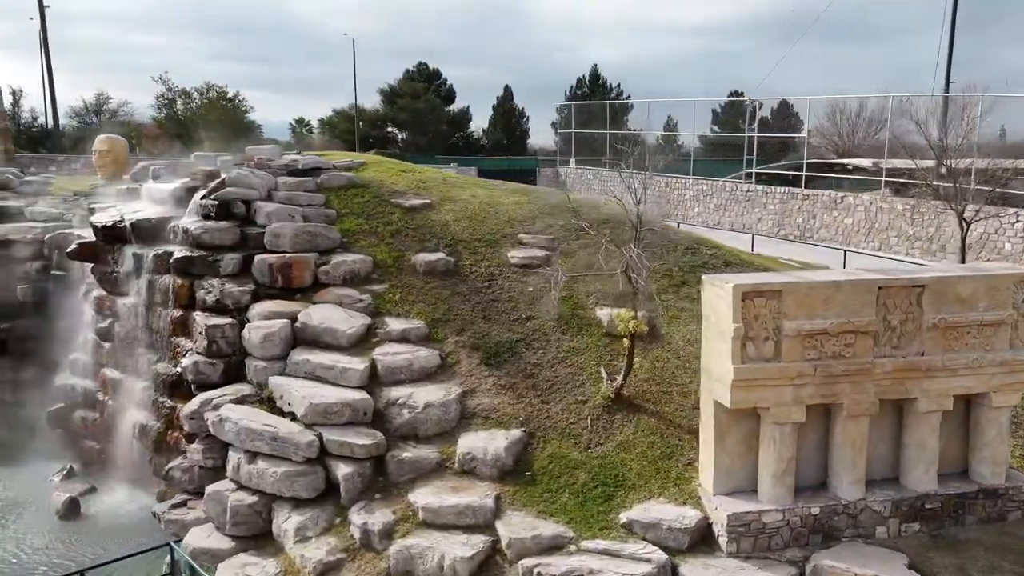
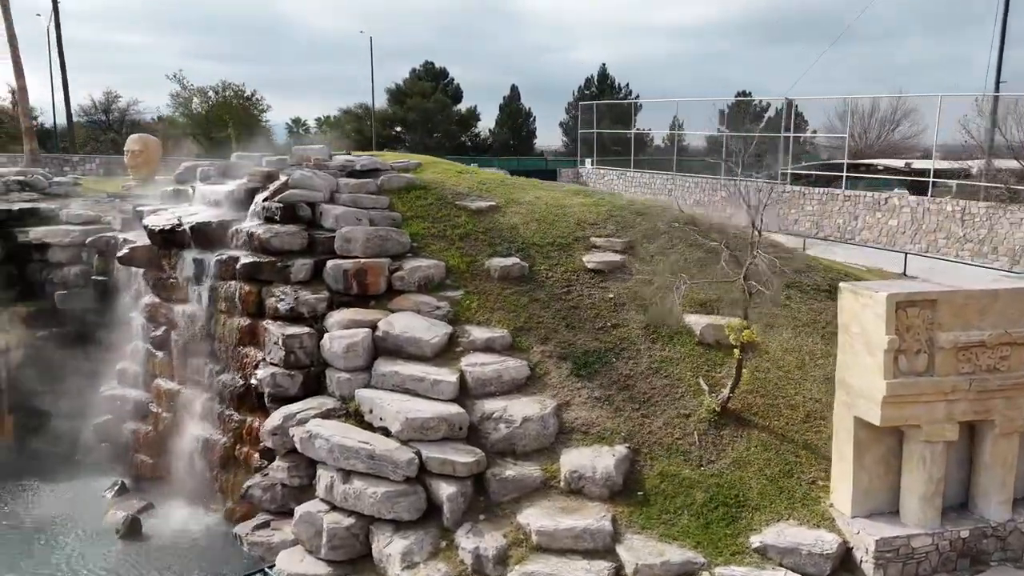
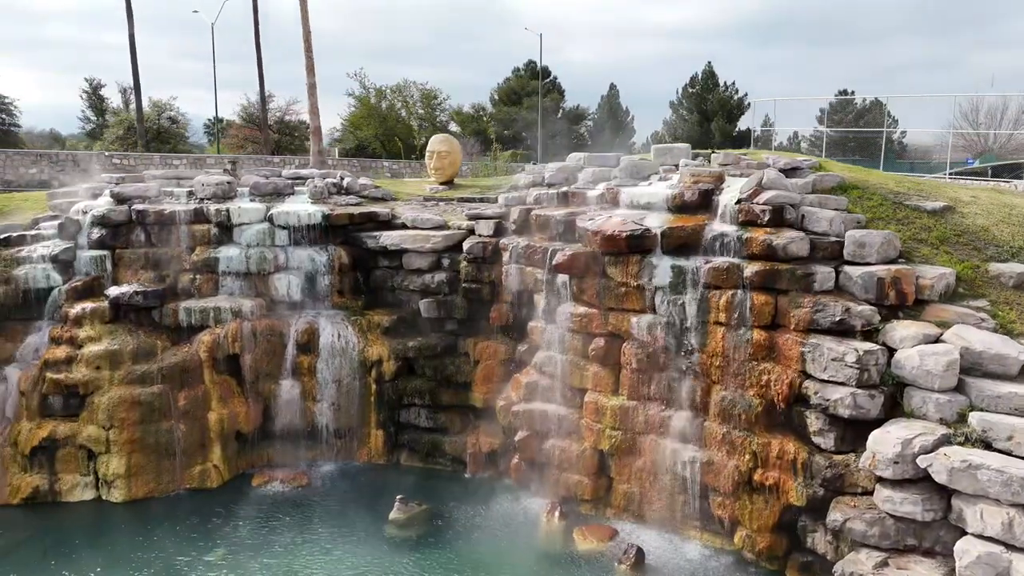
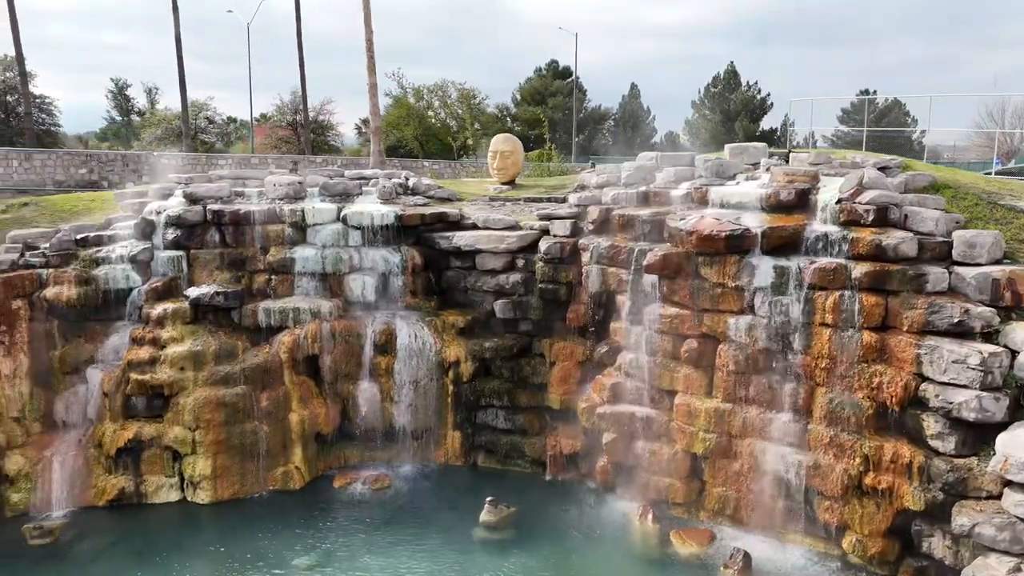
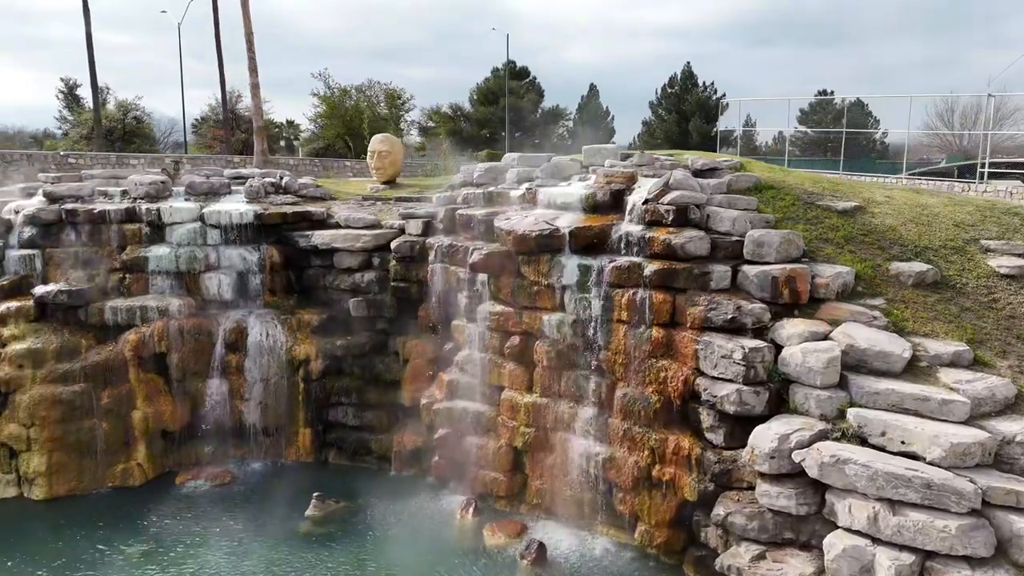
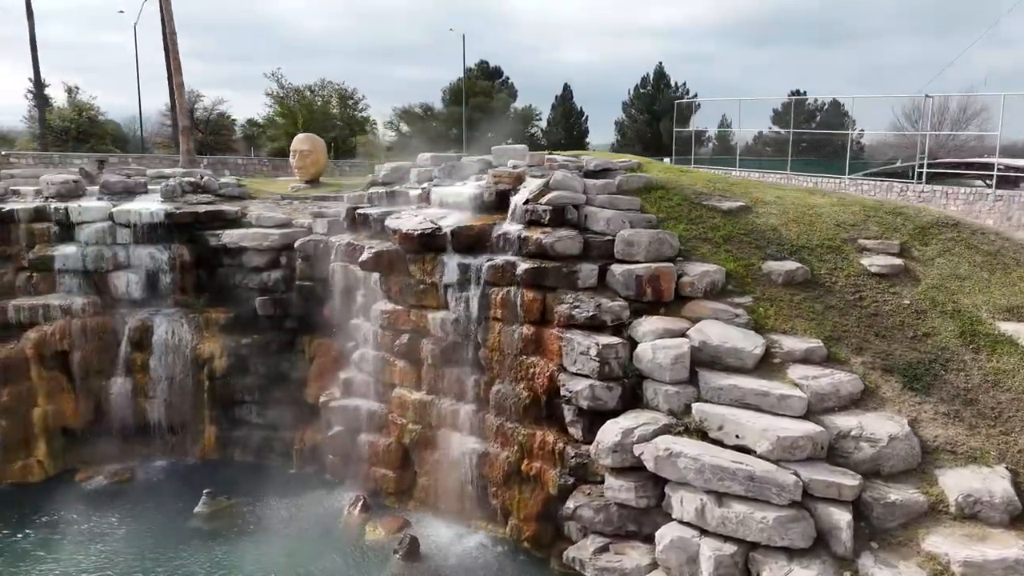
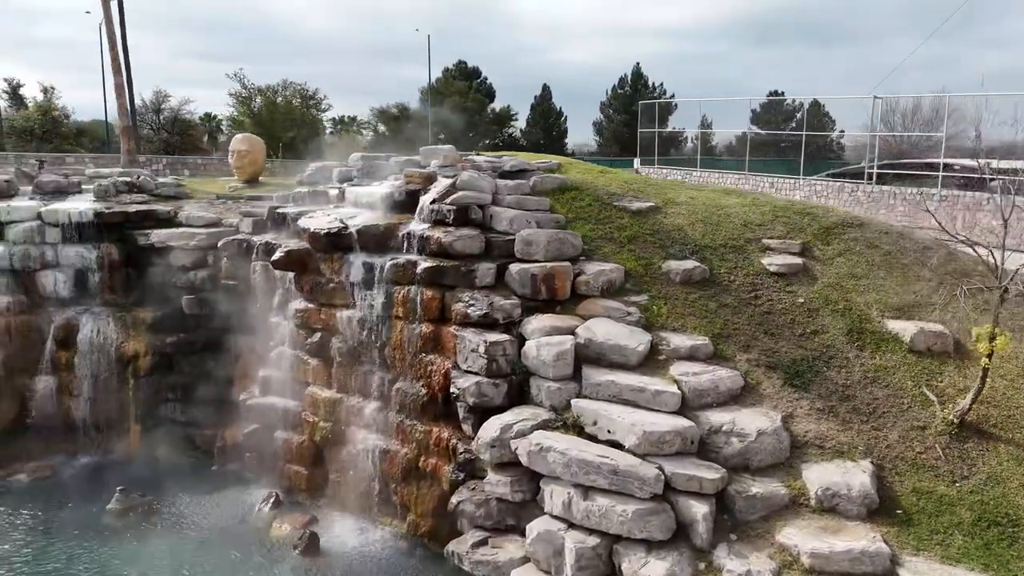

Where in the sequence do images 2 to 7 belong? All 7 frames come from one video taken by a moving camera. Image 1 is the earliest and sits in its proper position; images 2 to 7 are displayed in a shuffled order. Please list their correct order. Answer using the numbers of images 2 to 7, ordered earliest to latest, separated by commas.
2, 7, 6, 5, 3, 4
